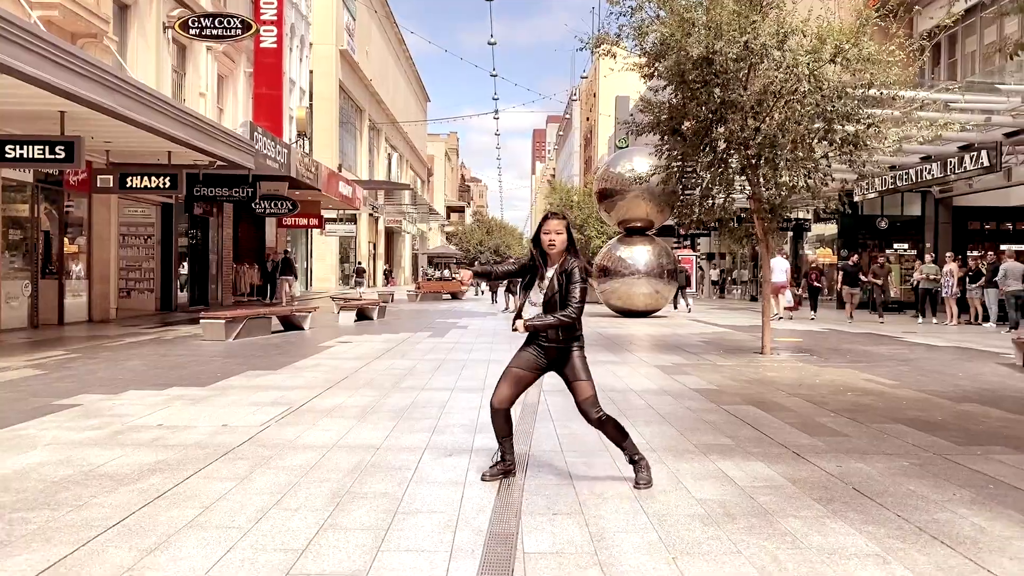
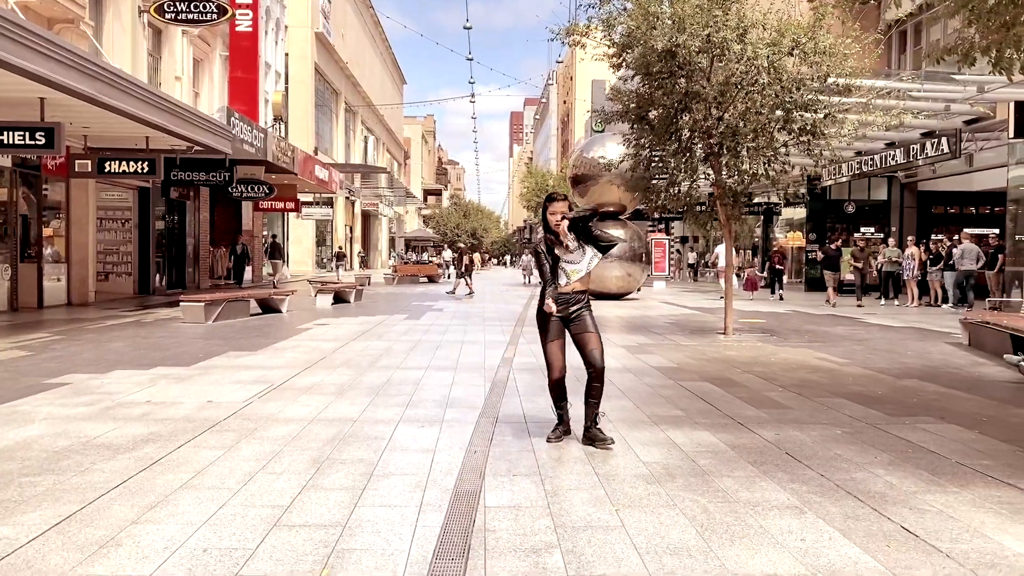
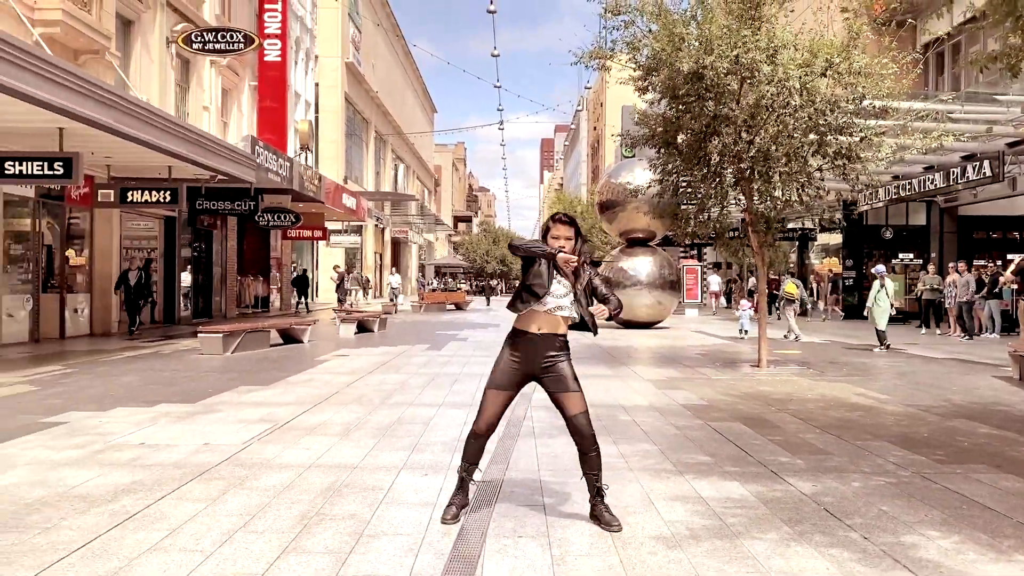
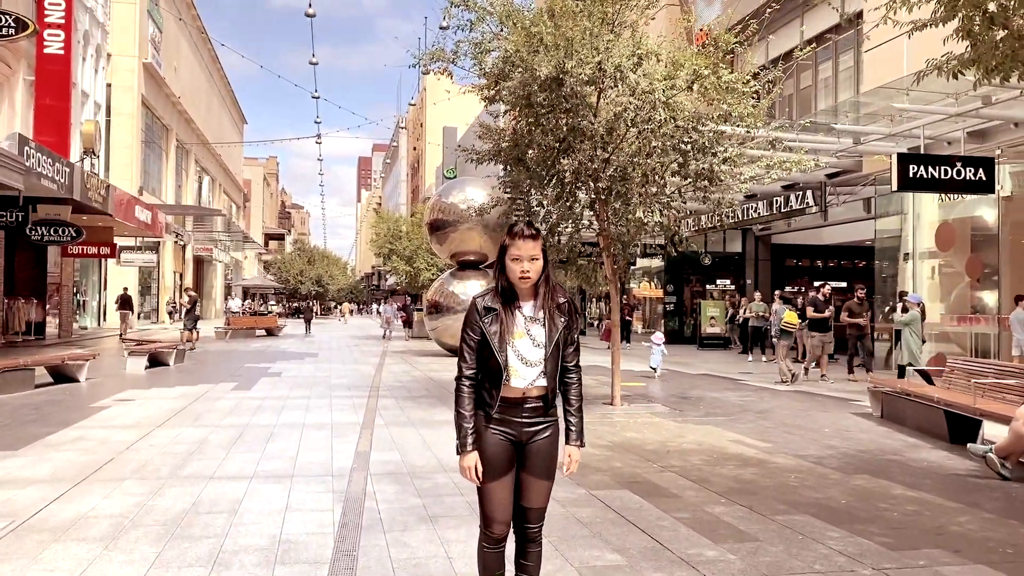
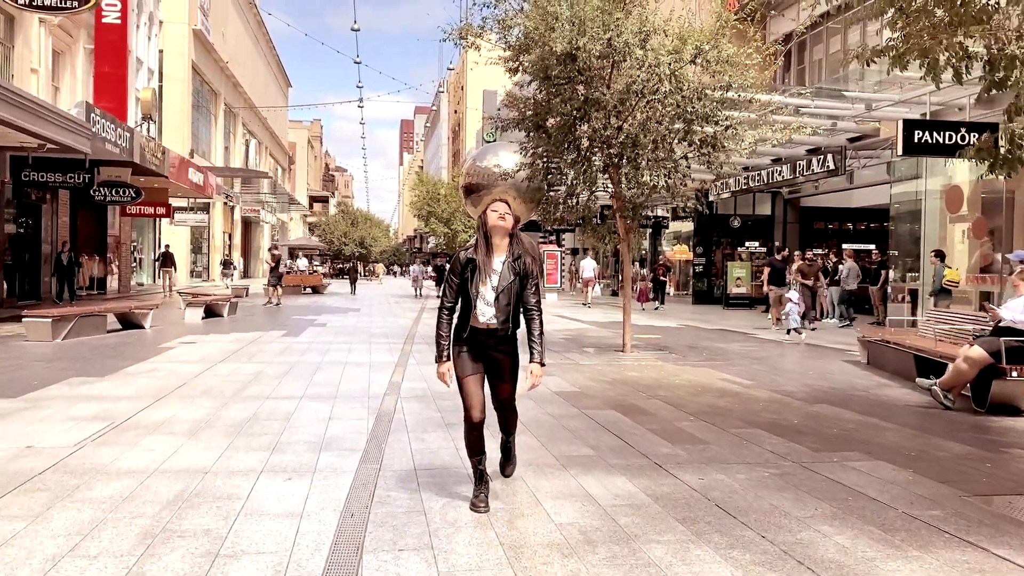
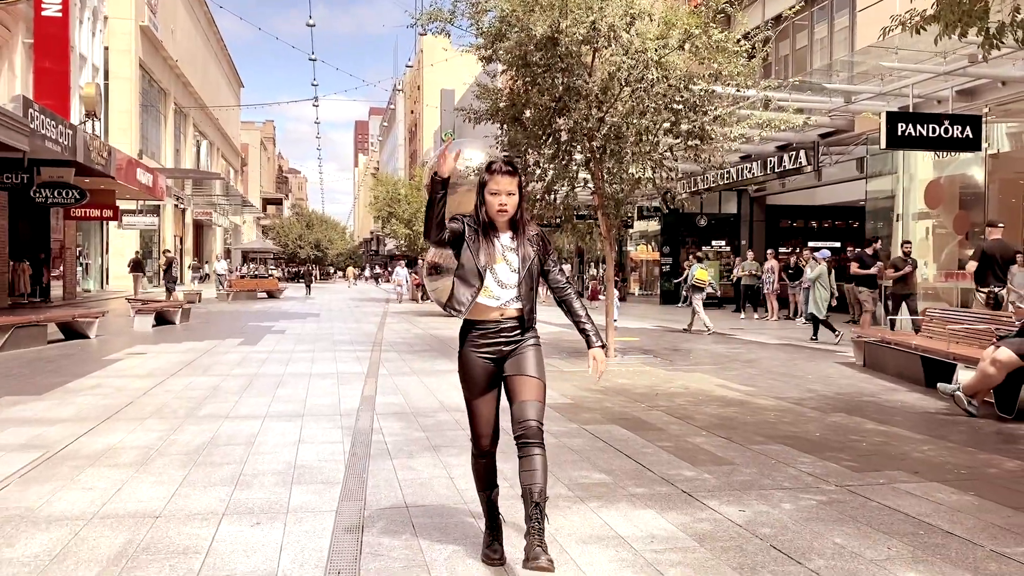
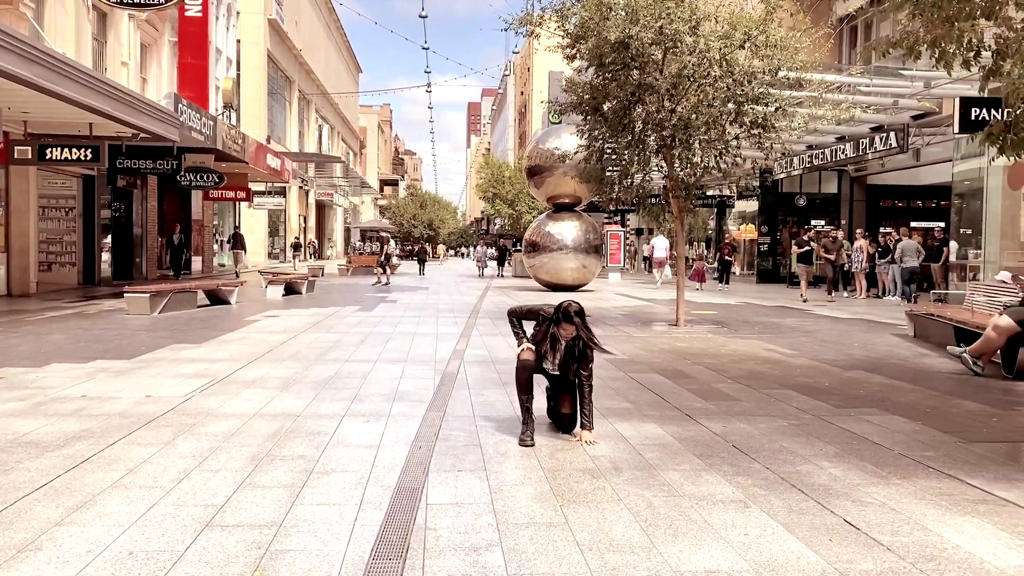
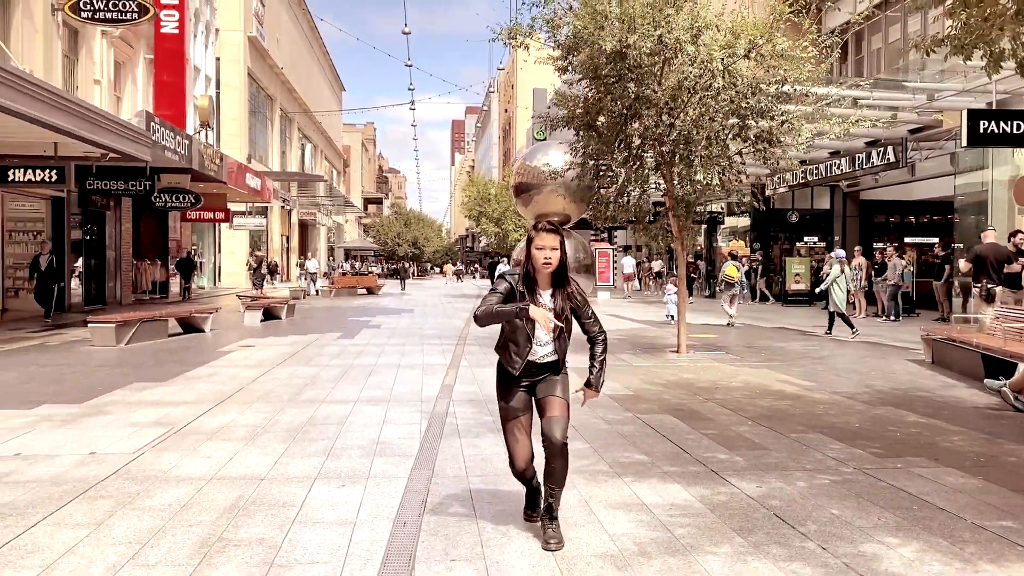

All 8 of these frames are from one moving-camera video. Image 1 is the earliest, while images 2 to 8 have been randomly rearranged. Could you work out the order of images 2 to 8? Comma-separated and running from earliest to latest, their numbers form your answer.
2, 7, 5, 4, 6, 8, 3
